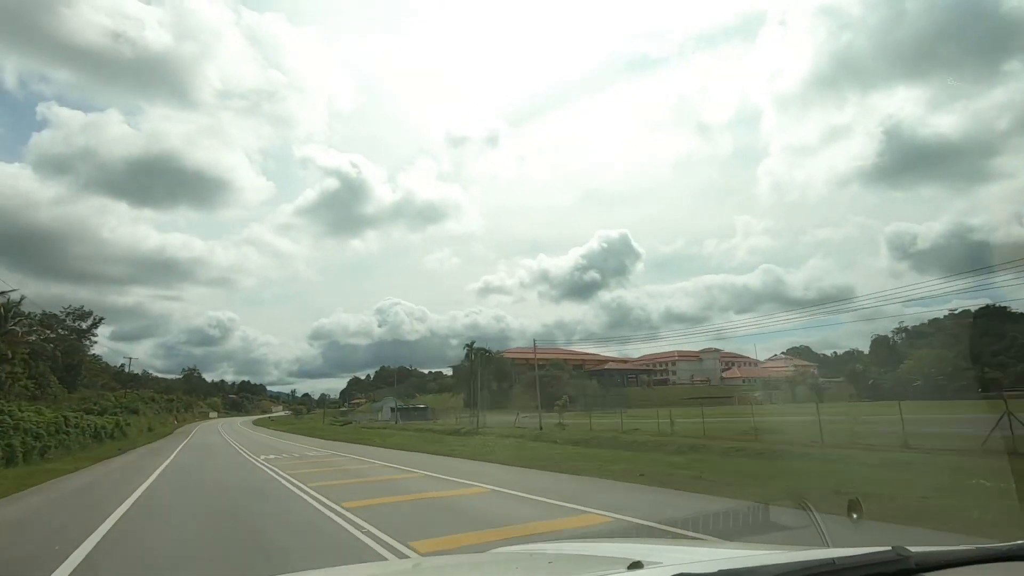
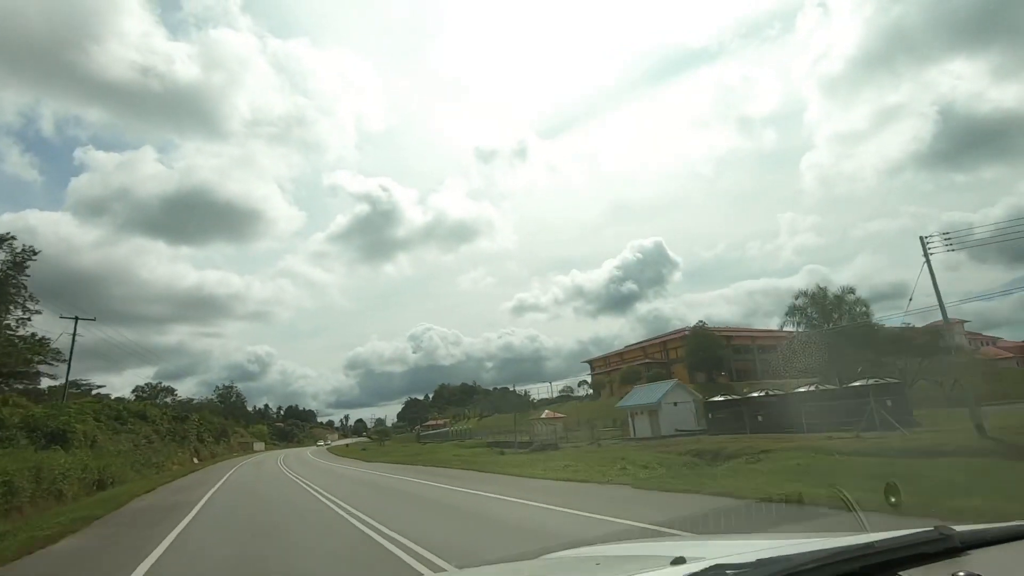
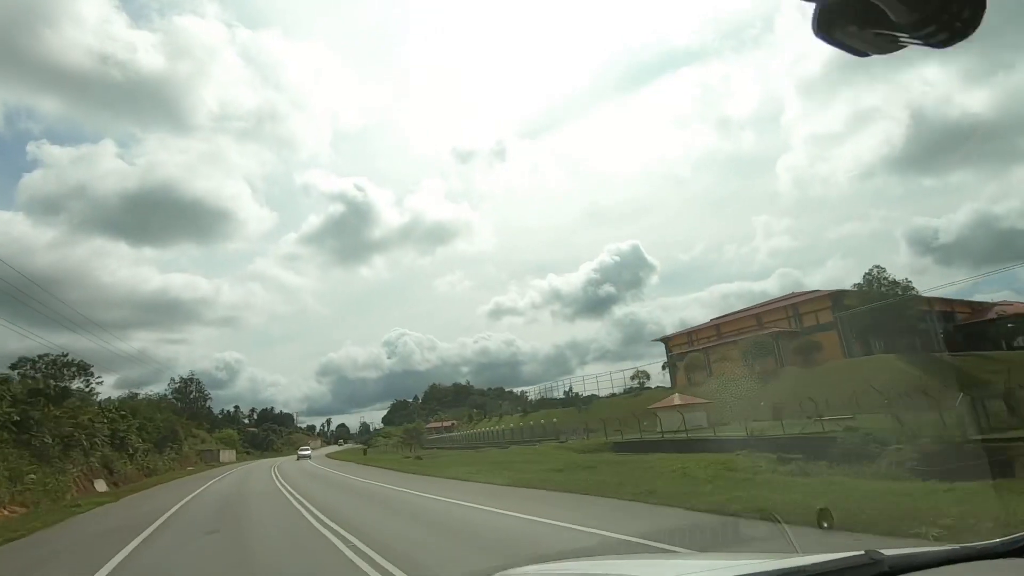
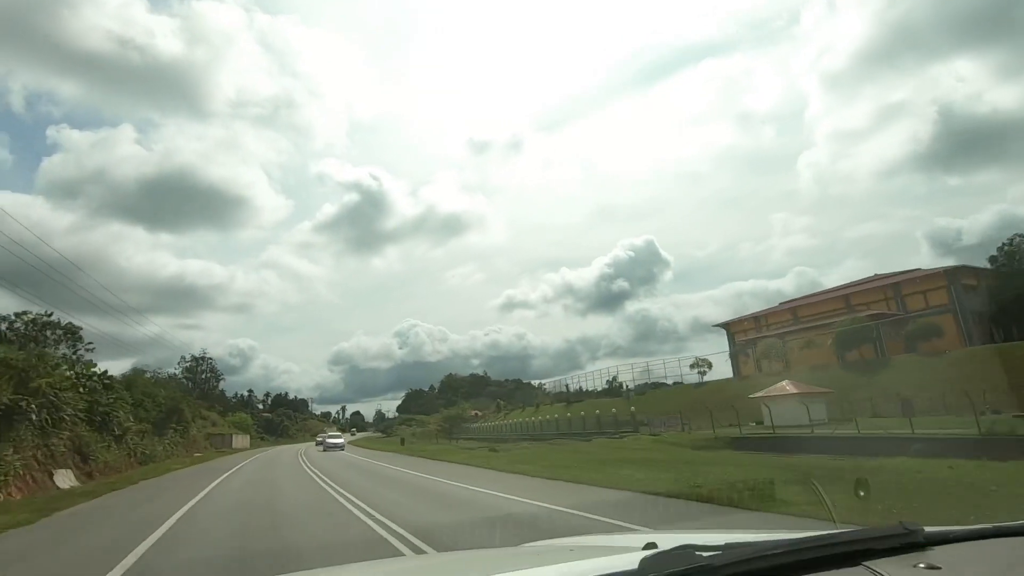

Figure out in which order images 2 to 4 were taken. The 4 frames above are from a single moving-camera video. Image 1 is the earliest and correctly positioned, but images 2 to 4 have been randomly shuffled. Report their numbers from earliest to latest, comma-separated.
2, 3, 4
